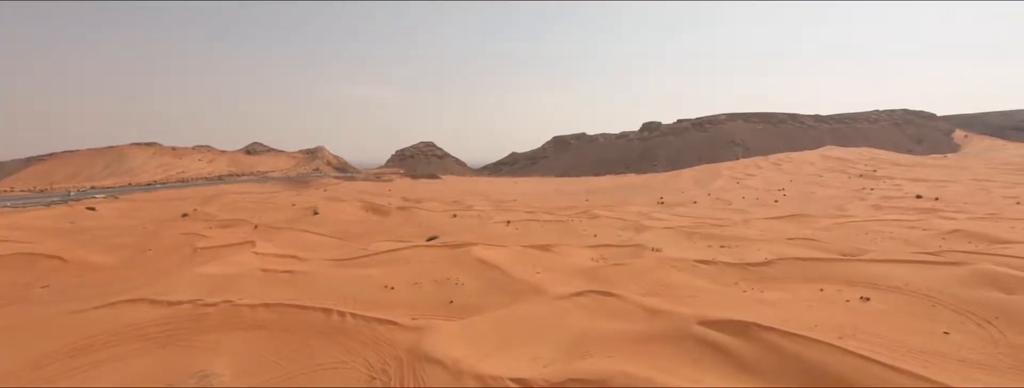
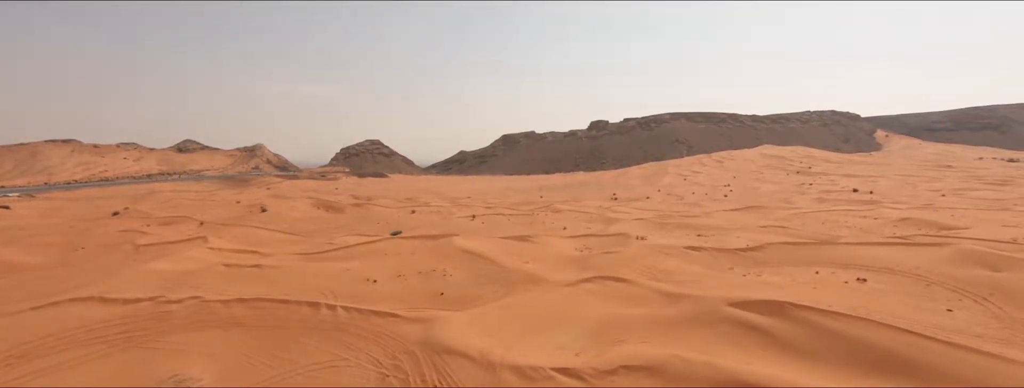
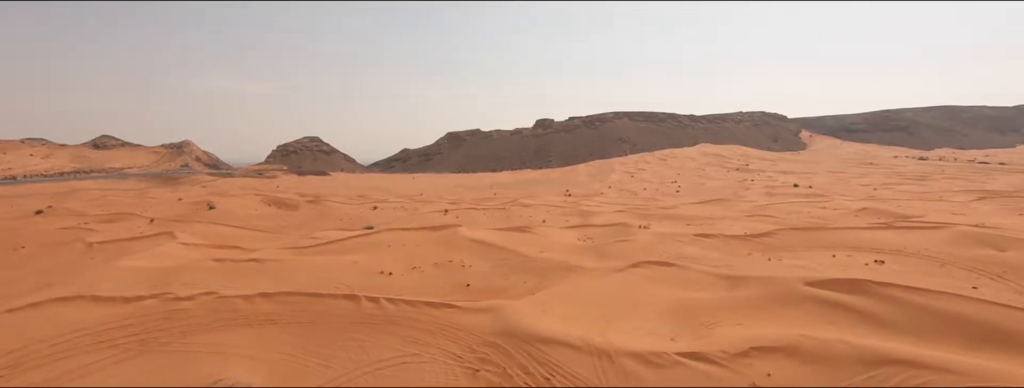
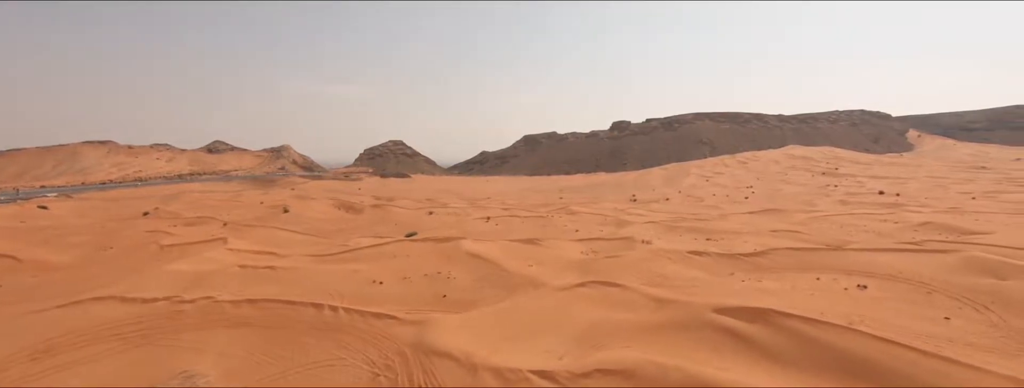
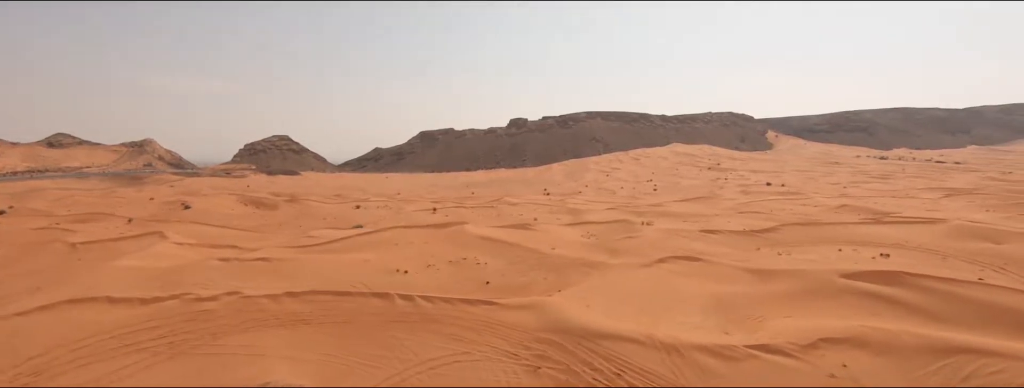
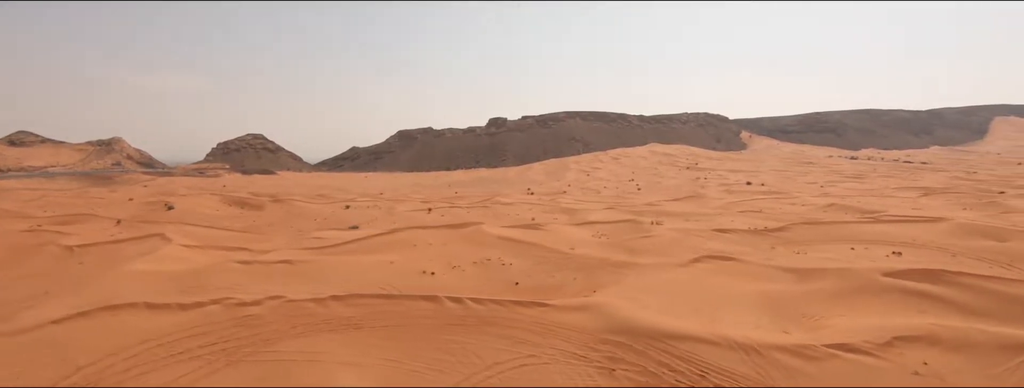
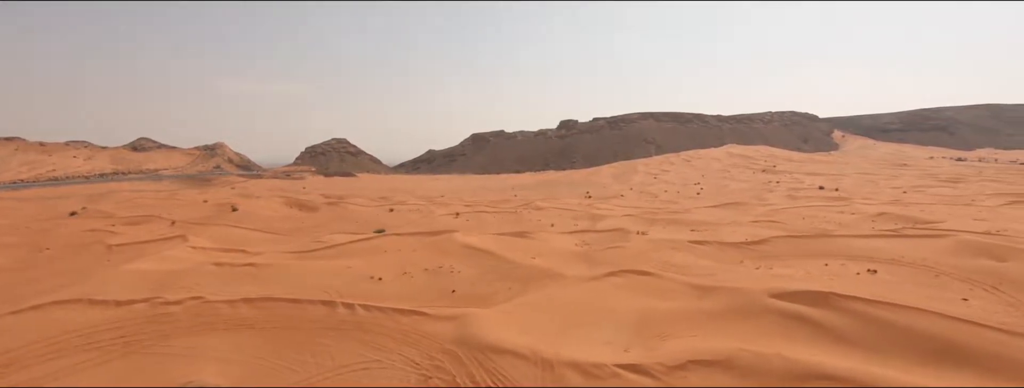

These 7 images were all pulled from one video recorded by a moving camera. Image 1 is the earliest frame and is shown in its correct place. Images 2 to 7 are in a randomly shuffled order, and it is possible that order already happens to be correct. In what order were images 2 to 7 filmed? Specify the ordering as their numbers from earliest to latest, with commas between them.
4, 2, 7, 3, 5, 6
